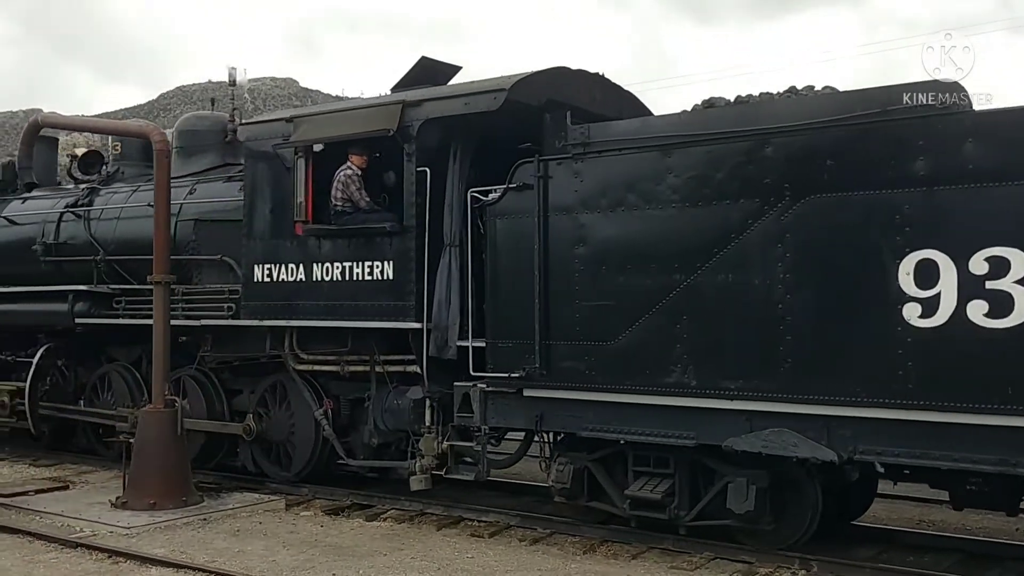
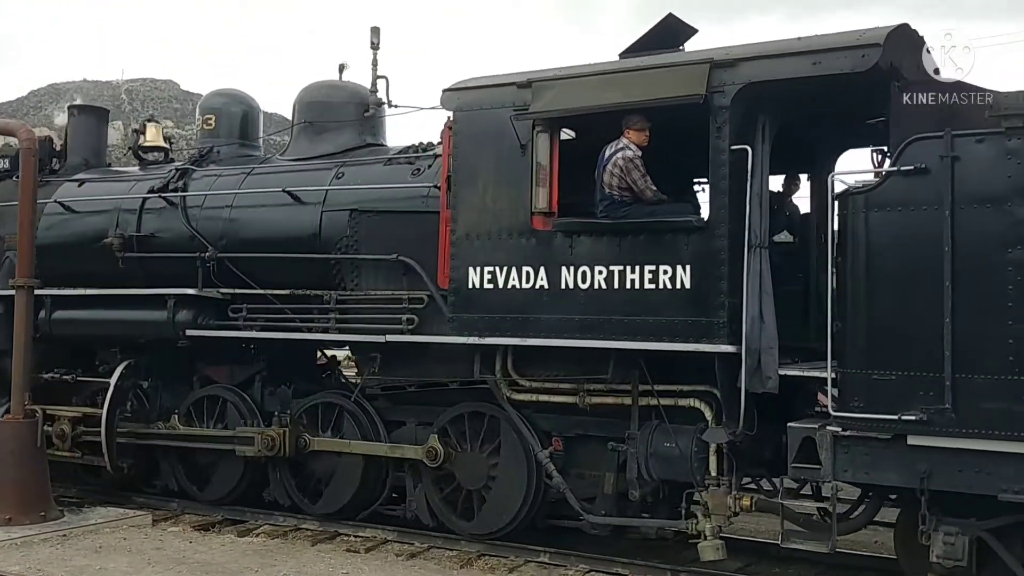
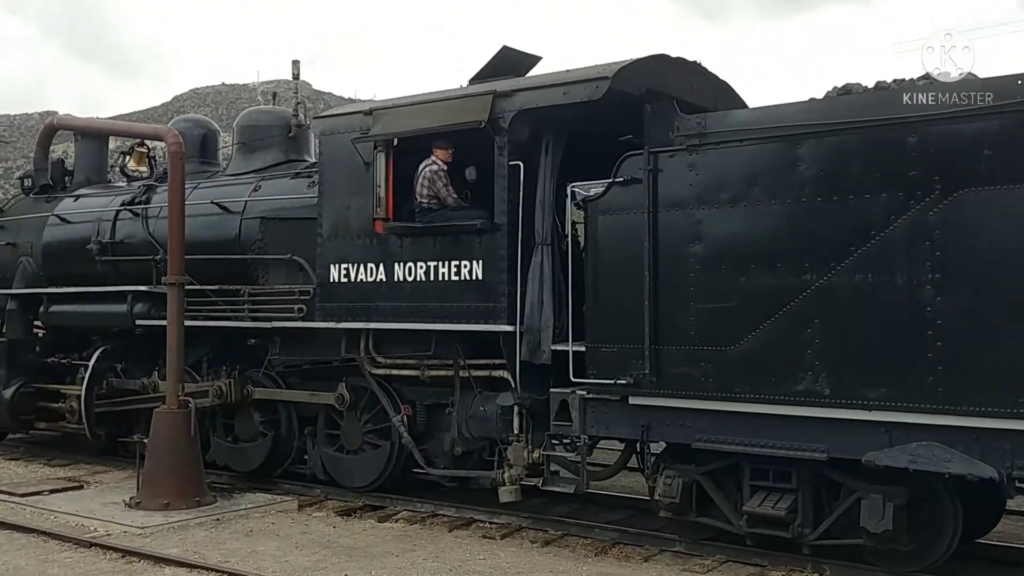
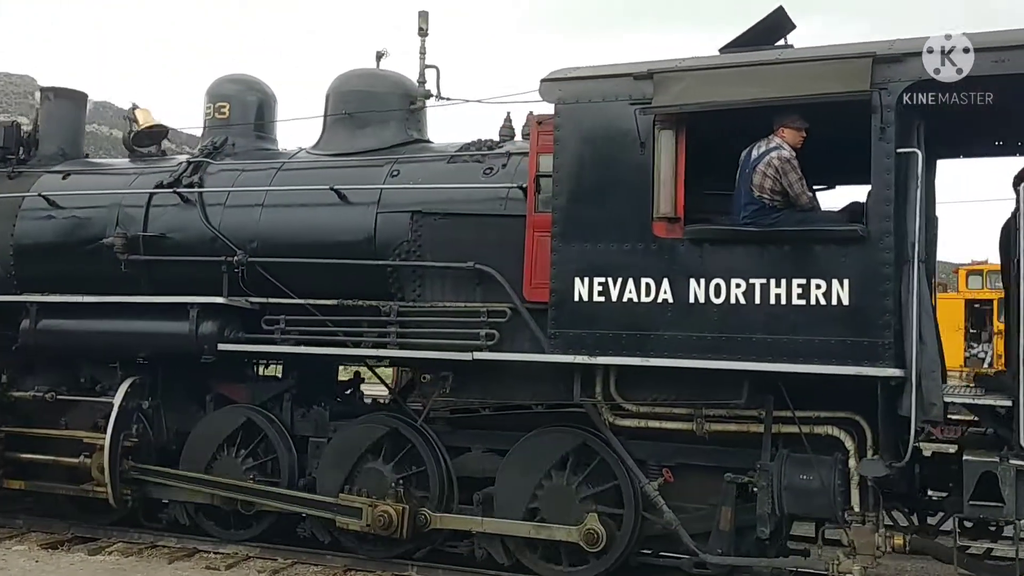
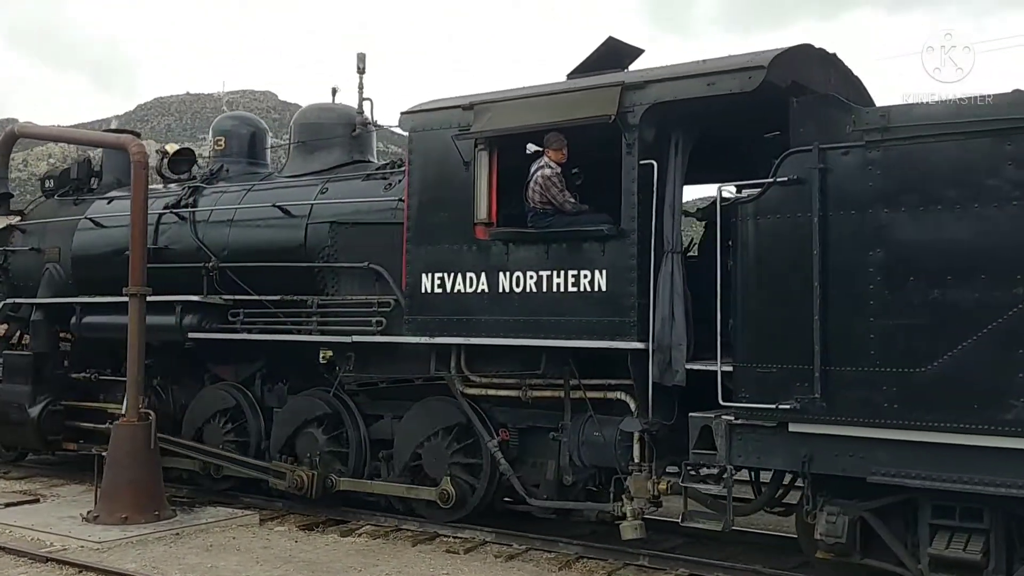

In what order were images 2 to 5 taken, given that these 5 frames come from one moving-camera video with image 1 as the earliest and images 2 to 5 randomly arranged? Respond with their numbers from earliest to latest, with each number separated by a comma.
3, 5, 2, 4
